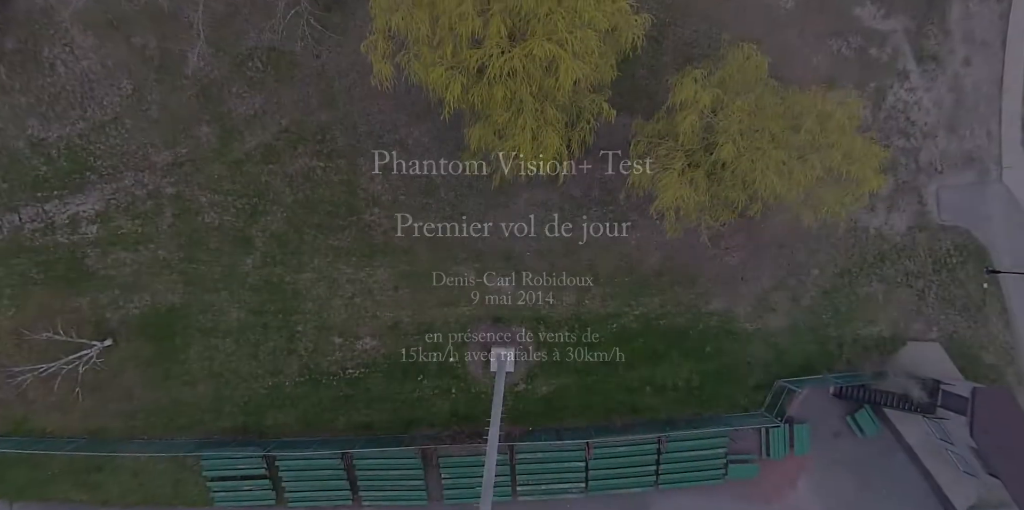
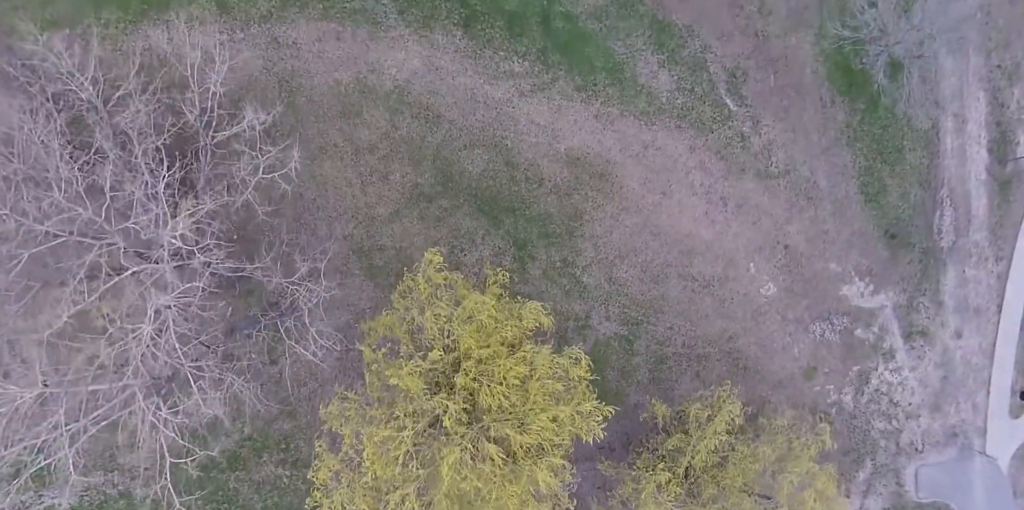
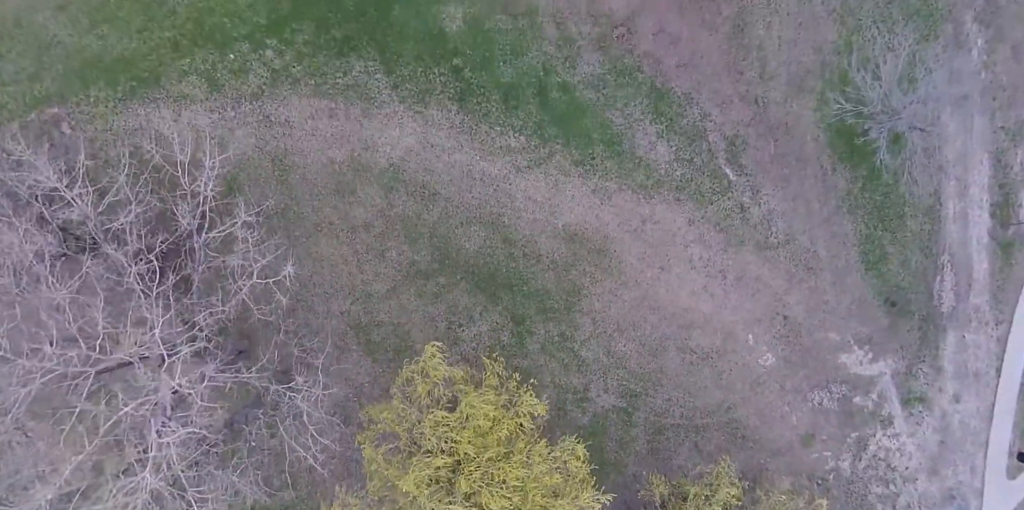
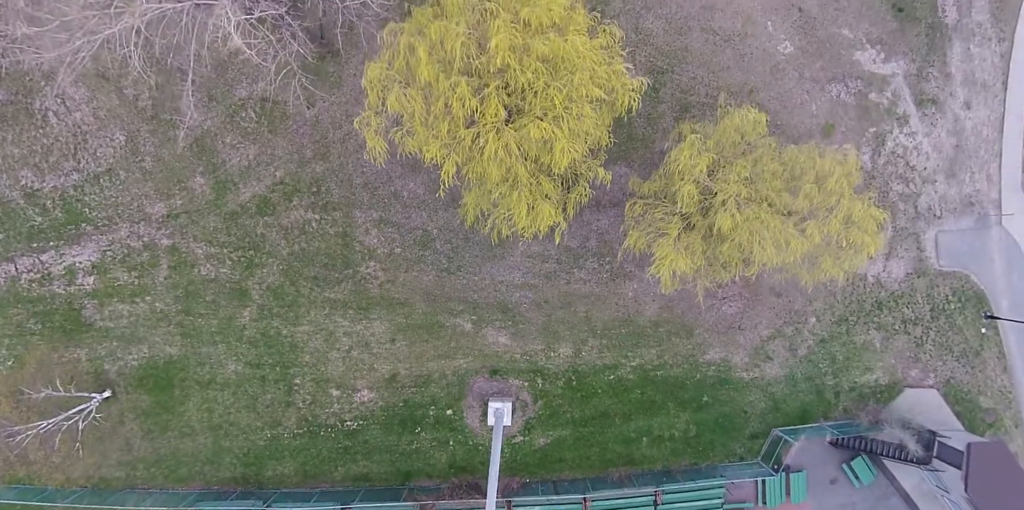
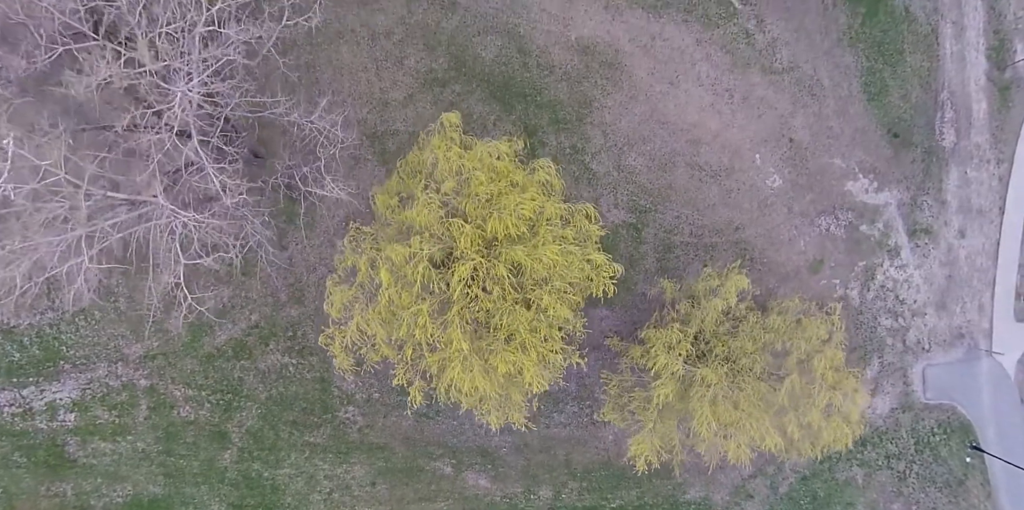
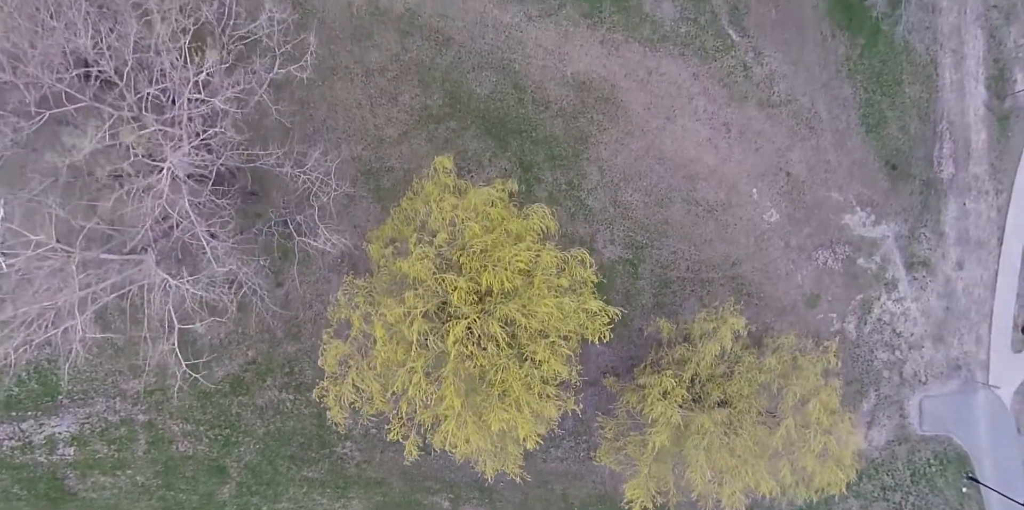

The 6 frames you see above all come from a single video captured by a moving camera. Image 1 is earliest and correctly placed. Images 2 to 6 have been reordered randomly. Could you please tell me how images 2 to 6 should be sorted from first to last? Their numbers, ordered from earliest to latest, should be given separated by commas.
4, 5, 6, 2, 3
